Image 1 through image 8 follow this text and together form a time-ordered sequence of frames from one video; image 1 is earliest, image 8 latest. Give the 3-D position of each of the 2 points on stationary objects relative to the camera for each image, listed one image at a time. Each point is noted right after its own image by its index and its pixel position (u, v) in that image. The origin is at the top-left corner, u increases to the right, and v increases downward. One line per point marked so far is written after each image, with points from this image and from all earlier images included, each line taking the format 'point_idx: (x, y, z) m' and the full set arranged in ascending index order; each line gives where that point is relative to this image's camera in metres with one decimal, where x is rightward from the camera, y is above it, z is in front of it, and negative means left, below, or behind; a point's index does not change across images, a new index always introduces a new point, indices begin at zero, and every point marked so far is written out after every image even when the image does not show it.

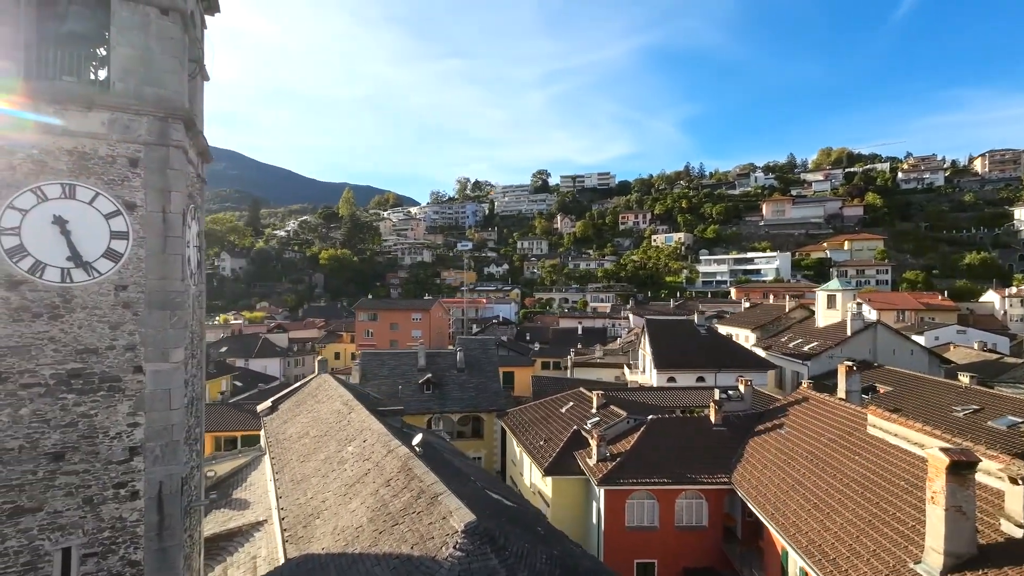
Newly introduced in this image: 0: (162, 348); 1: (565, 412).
0: (-5.2, -0.9, +7.1) m
1: (+1.9, -4.5, +17.5) m
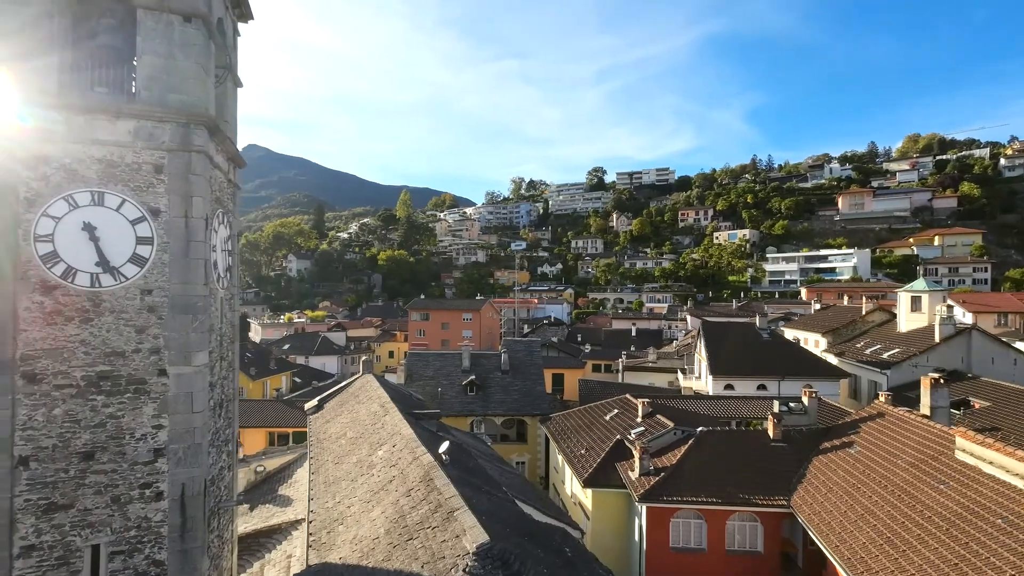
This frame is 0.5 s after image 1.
0: (-4.9, -0.9, +7.2) m
1: (+3.3, -4.6, +16.7) m
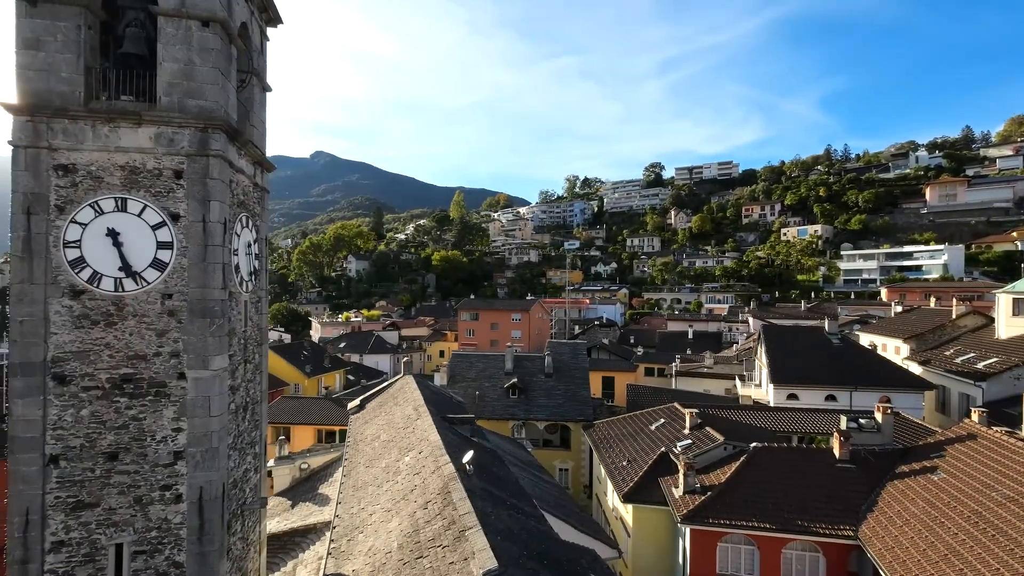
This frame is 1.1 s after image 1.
0: (-4.6, -1.0, +7.2) m
1: (+4.6, -4.6, +15.8) m
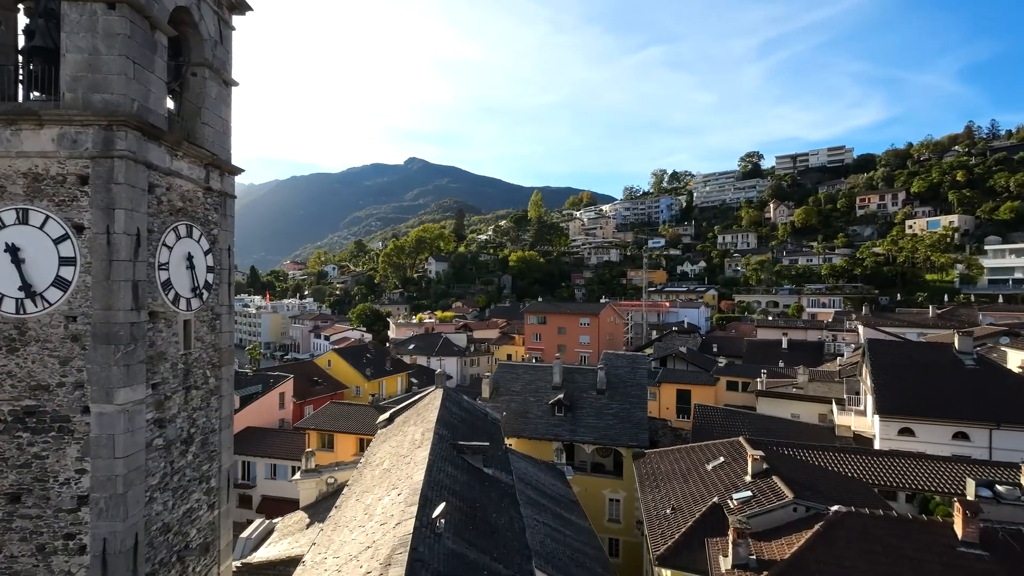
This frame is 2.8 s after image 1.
0: (-5.3, -1.3, +6.3) m
1: (+5.4, -4.9, +13.0) m
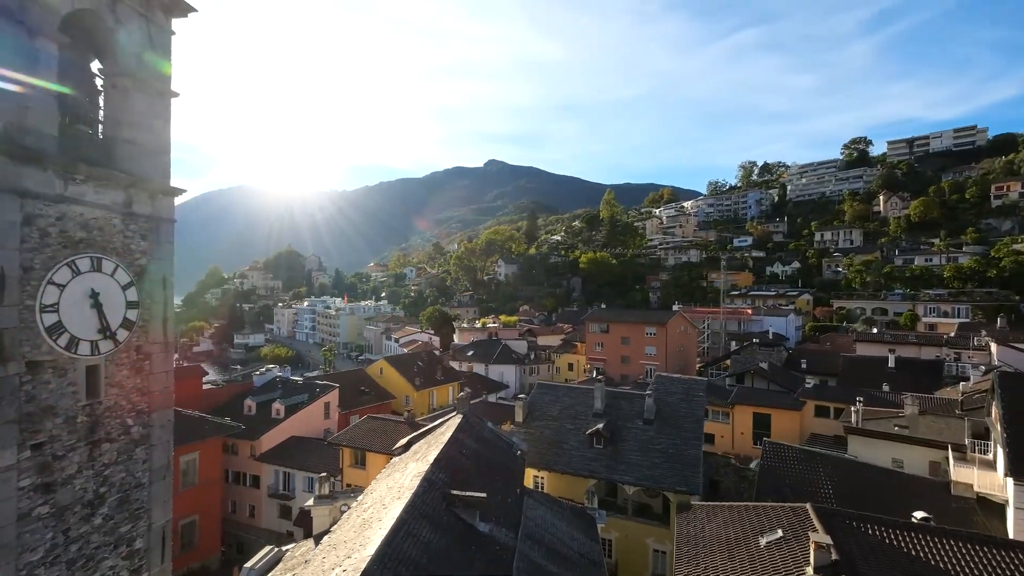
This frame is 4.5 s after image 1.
0: (-6.2, -1.9, +5.4) m
1: (+5.4, -5.5, +10.3) m
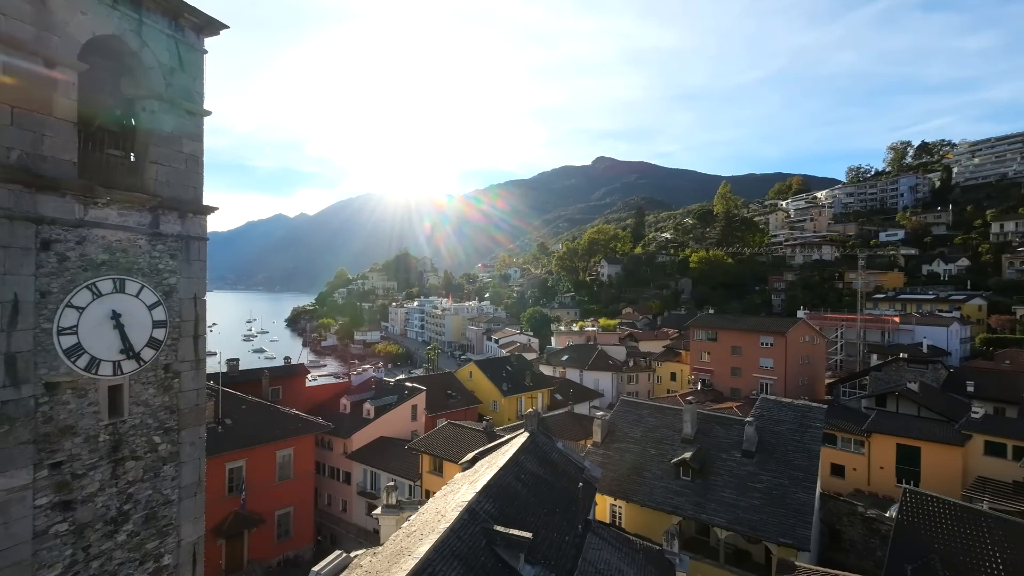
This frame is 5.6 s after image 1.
0: (-6.3, -2.2, +5.6) m
1: (+6.1, -5.8, +7.8) m
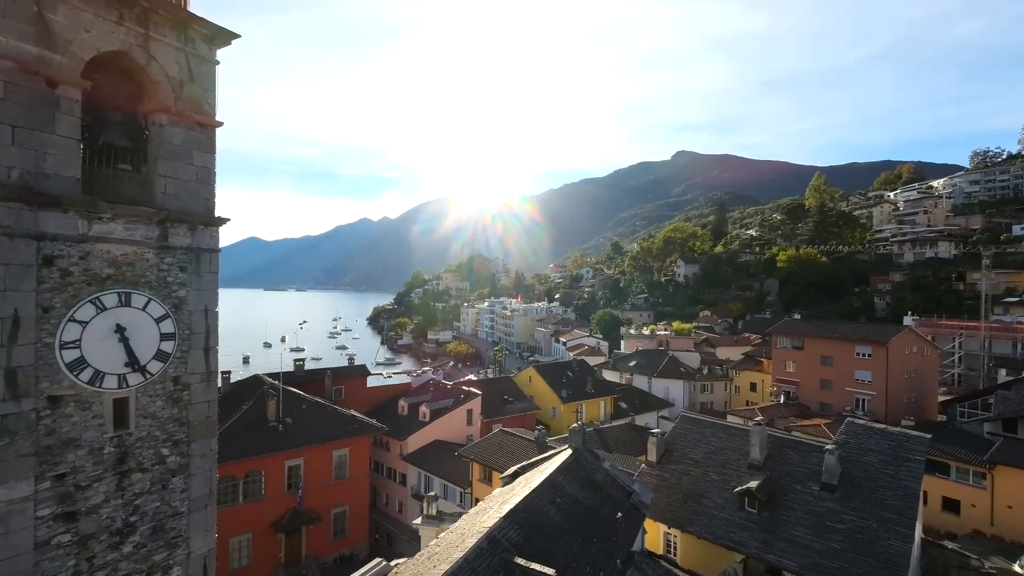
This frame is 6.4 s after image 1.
0: (-6.4, -2.4, +5.8) m
1: (+6.2, -6.0, +6.1) m
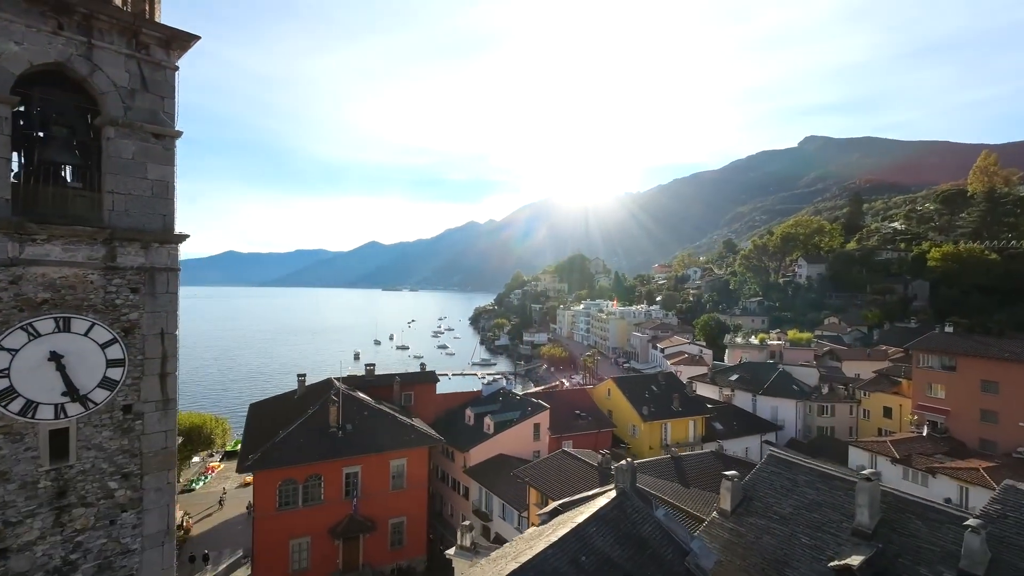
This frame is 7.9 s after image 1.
0: (-7.2, -2.7, +5.7) m
1: (+5.2, -6.4, +3.2) m
